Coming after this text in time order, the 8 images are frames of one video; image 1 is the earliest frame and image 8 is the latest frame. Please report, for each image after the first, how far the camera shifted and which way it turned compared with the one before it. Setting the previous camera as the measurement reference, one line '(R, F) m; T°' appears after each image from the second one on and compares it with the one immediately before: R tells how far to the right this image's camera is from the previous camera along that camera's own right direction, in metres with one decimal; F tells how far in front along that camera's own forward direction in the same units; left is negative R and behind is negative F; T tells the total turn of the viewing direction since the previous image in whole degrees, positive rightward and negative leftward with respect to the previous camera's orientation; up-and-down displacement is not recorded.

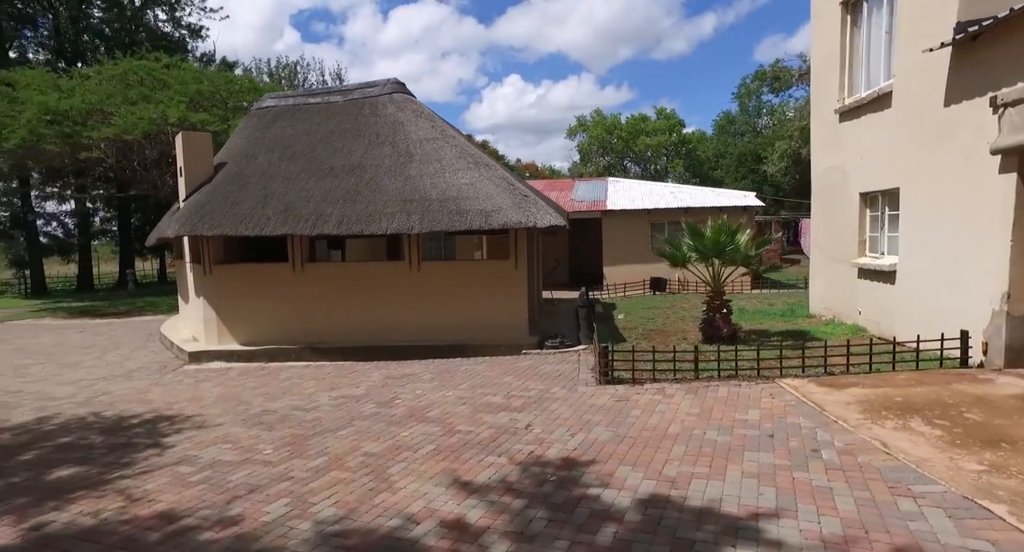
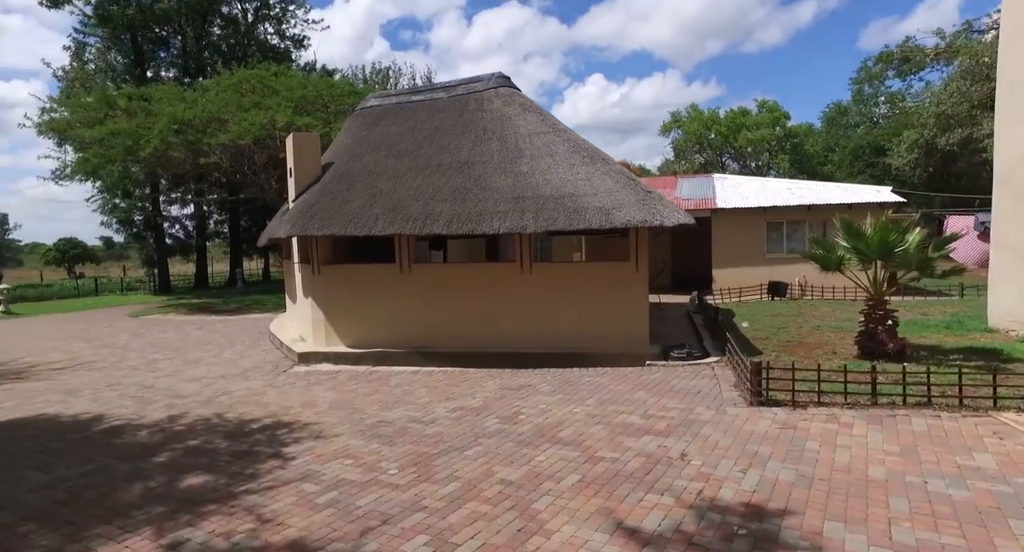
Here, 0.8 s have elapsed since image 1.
(-0.5, +0.6) m; -8°
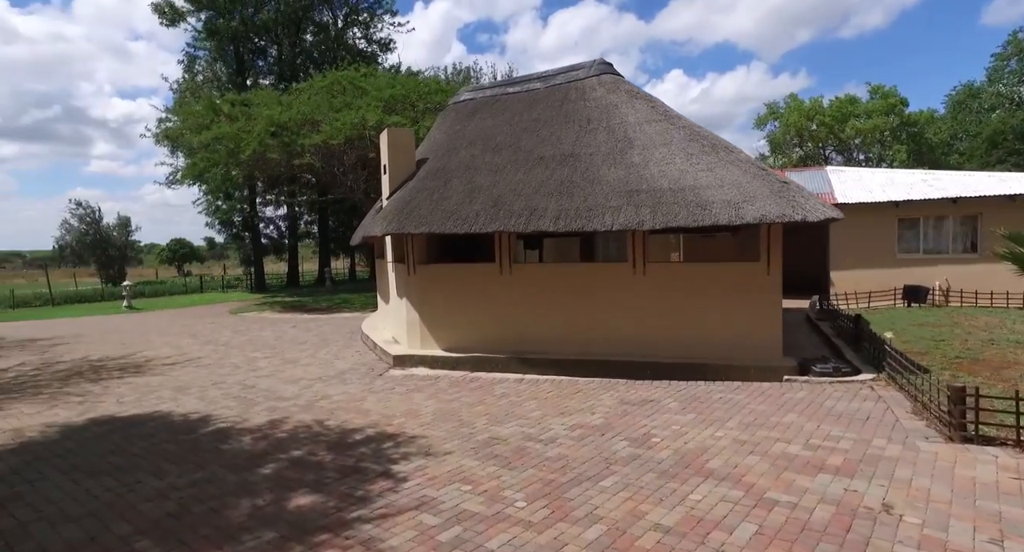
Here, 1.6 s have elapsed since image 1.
(-0.5, +0.6) m; -7°
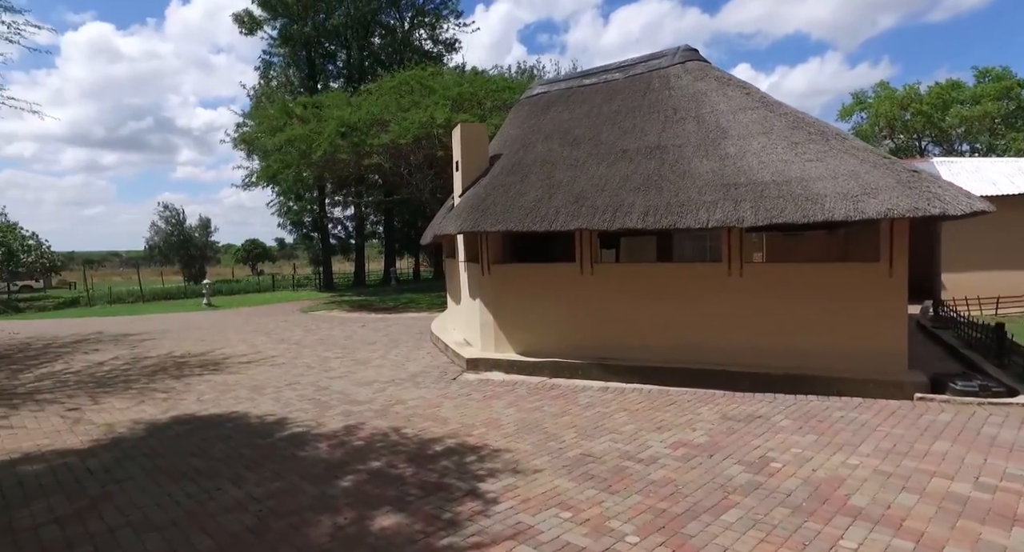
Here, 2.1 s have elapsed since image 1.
(-0.3, +0.5) m; -6°
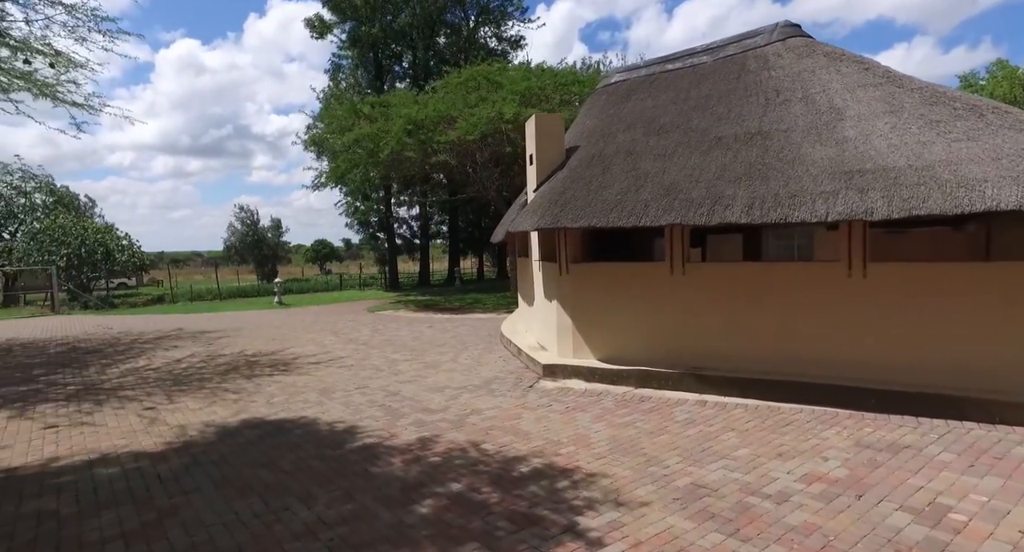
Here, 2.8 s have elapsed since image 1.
(-0.3, +0.6) m; -6°
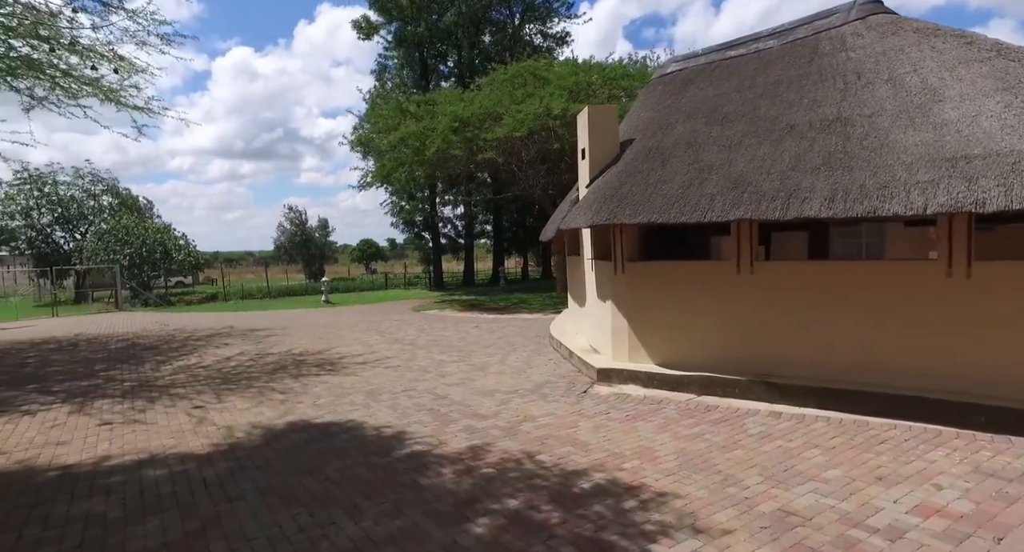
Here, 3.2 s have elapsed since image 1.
(-0.1, +0.4) m; -4°
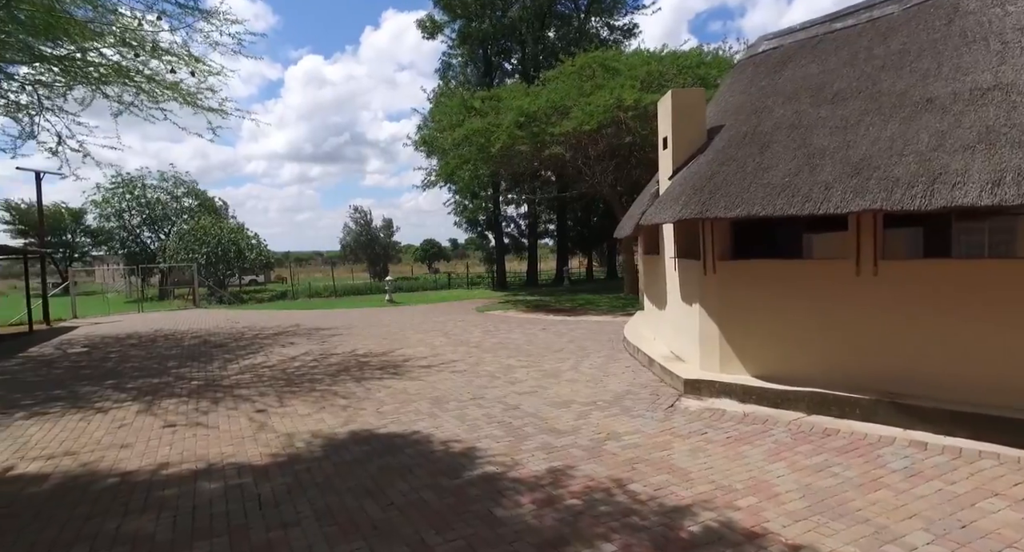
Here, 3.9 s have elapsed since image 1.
(-0.2, +0.7) m; -6°
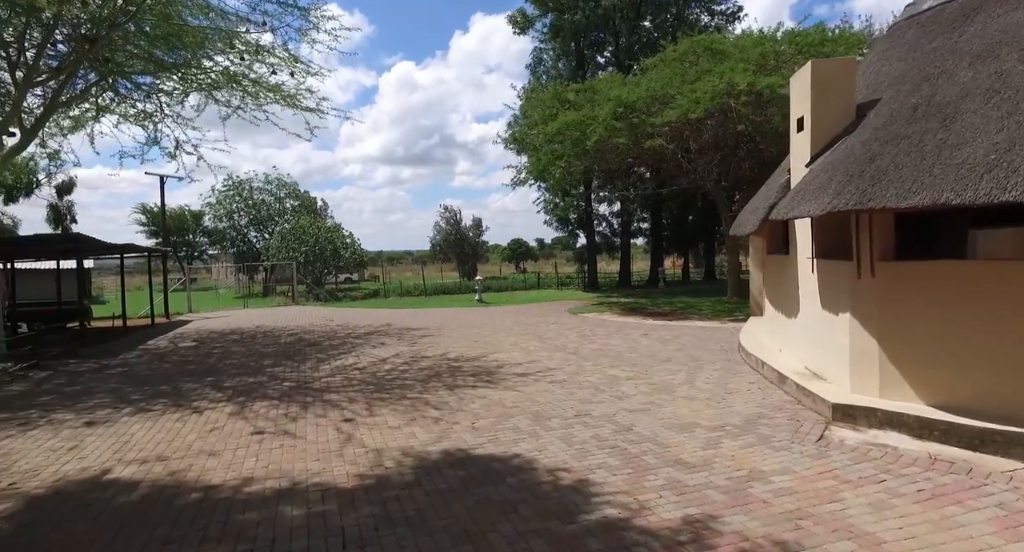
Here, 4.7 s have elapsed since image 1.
(-0.3, +0.8) m; -8°
